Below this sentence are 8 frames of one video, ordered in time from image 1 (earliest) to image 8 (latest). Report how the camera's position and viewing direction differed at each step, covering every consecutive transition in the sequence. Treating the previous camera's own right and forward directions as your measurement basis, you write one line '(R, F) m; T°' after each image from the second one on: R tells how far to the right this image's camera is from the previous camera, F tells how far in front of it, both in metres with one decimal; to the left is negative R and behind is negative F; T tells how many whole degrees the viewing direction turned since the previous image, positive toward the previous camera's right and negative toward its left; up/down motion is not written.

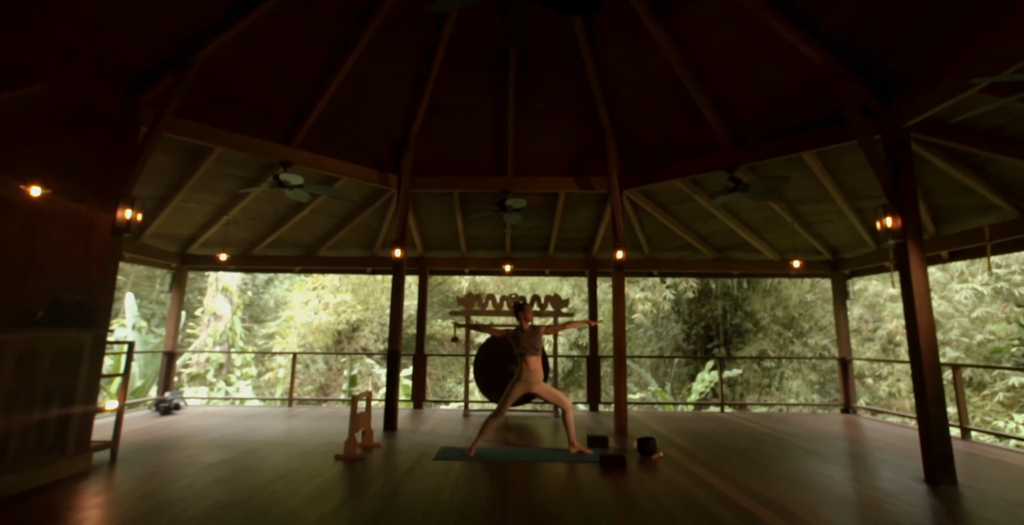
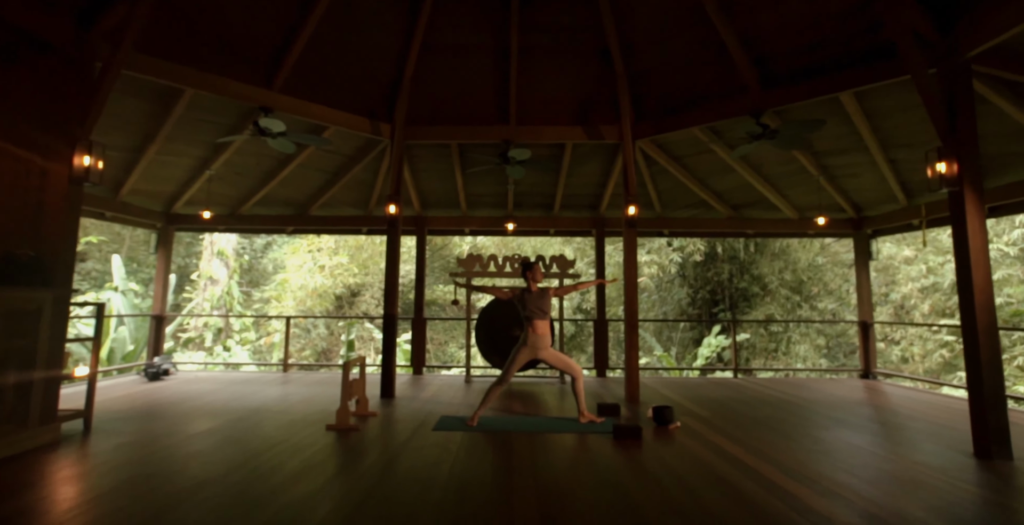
(0.0, +0.4) m; 0°
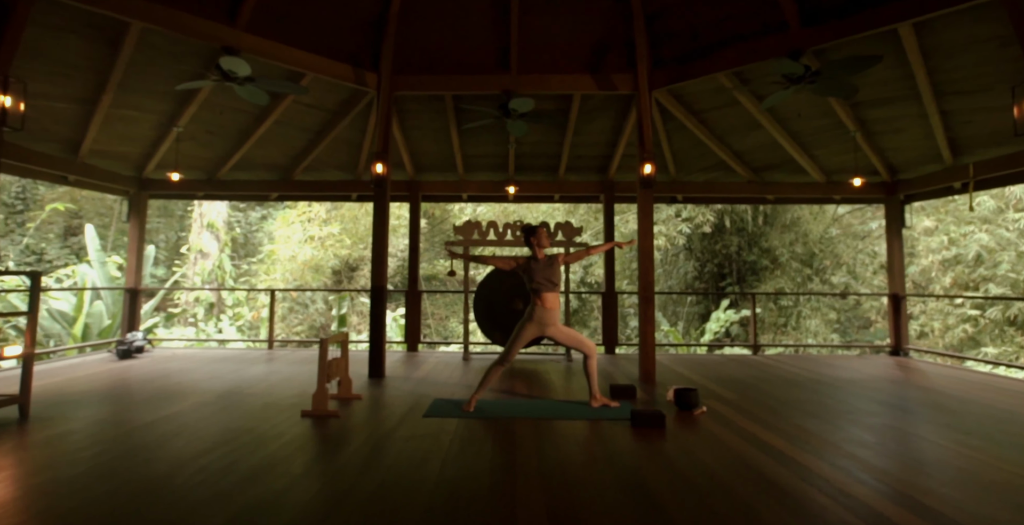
(0.0, +0.6) m; 0°
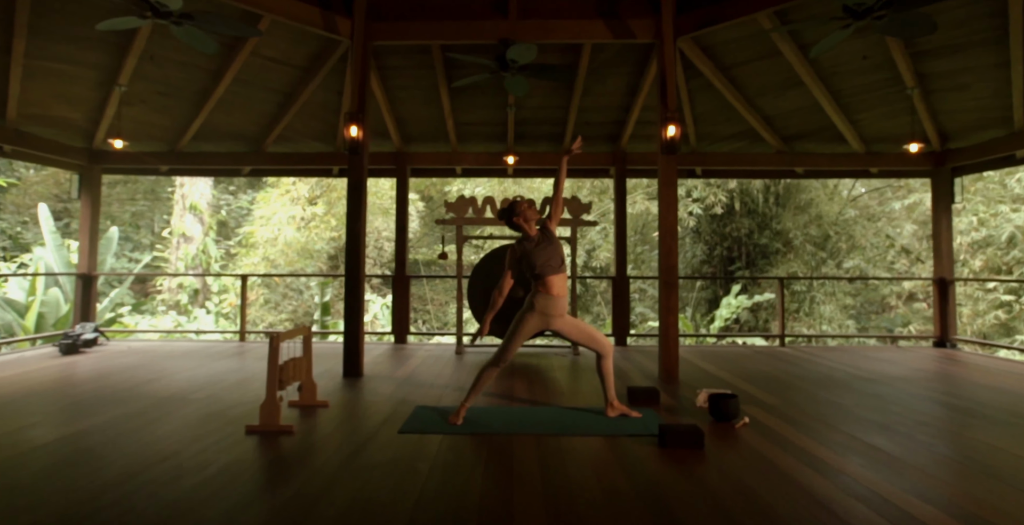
(0.0, +0.8) m; 0°
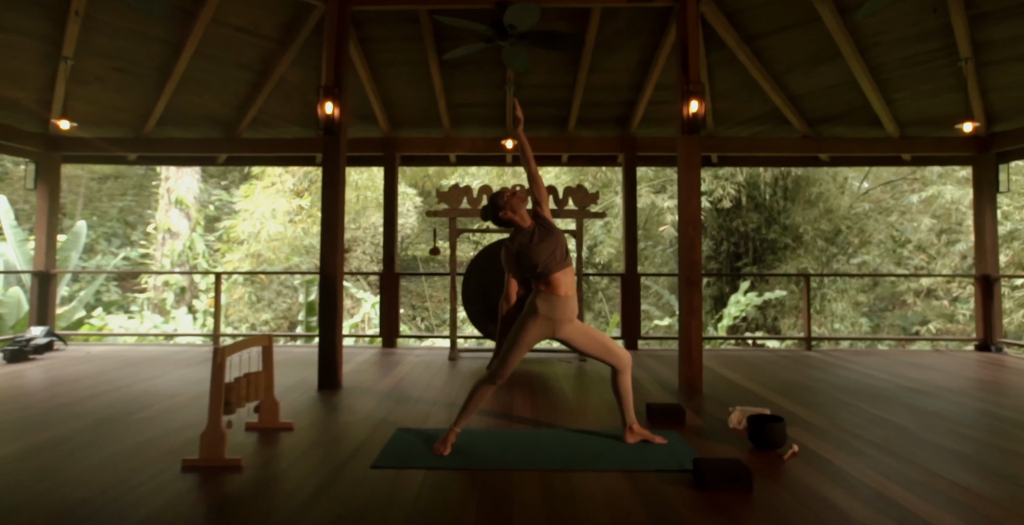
(0.0, +0.6) m; 0°
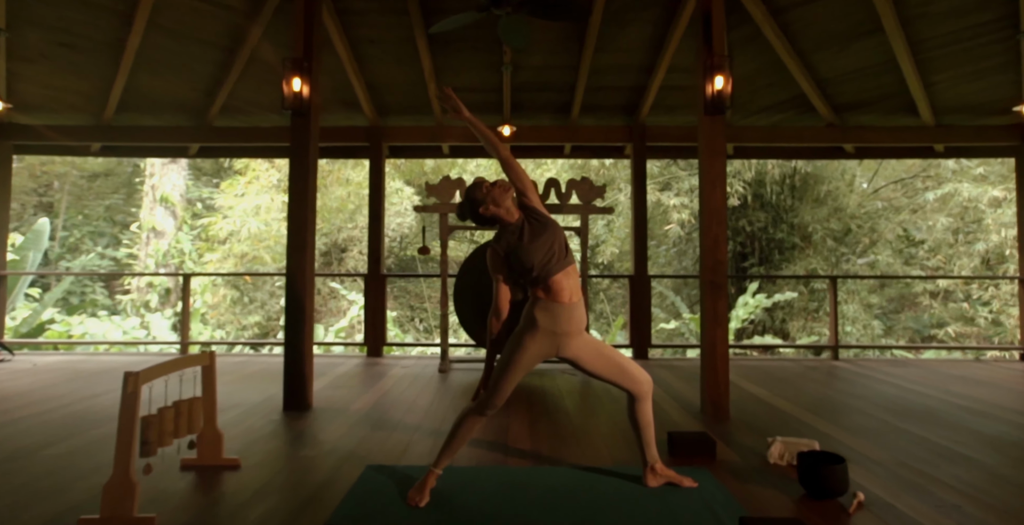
(0.0, +0.5) m; 0°
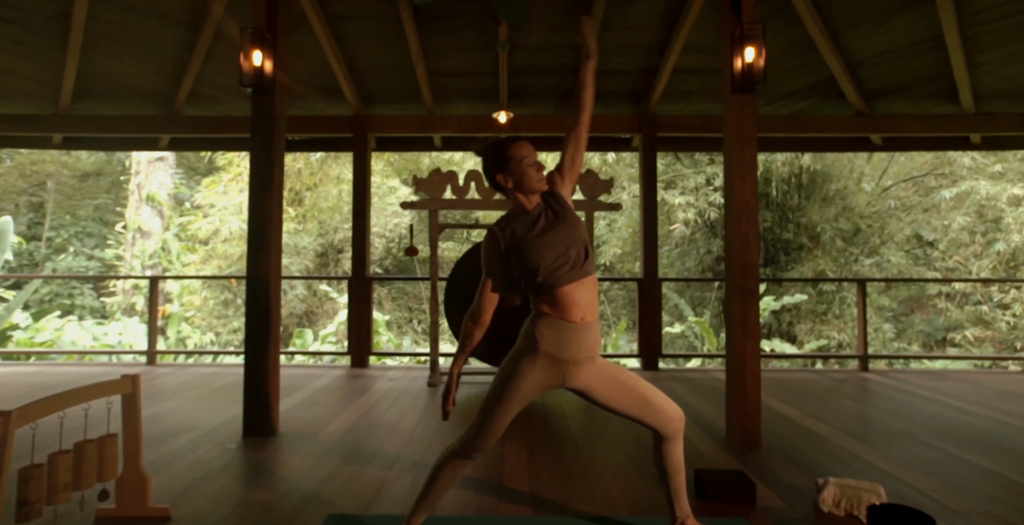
(0.0, +0.5) m; 0°
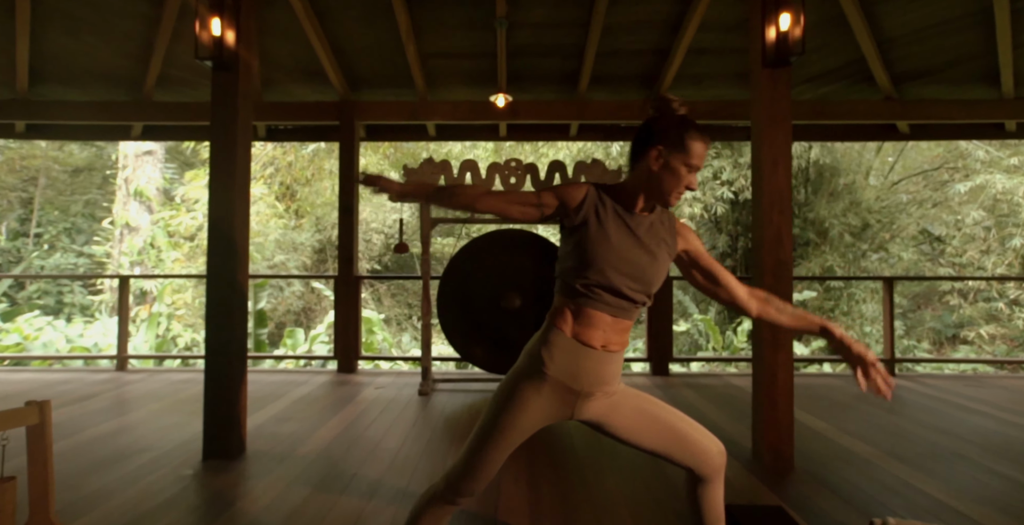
(0.0, +0.4) m; 0°
